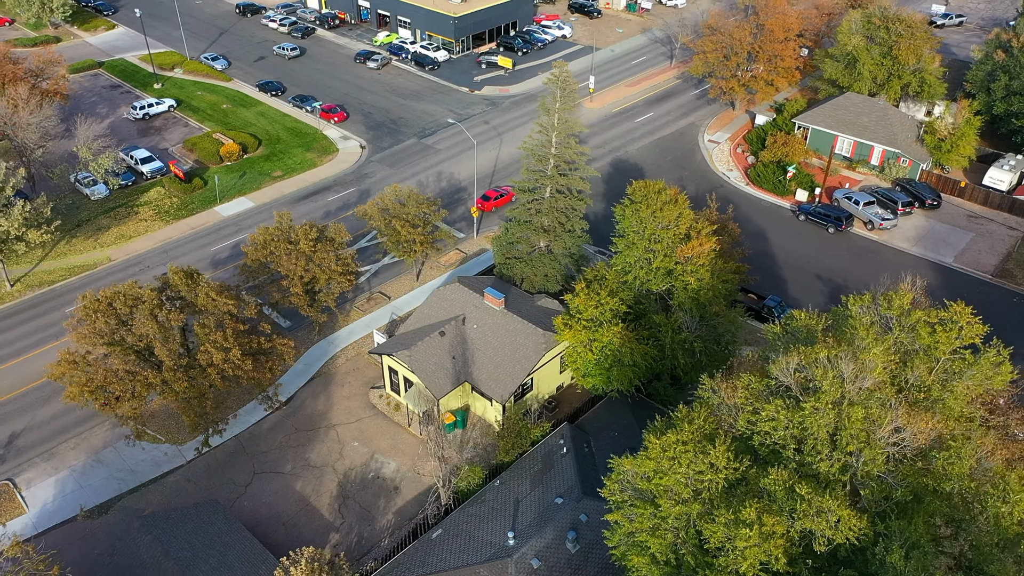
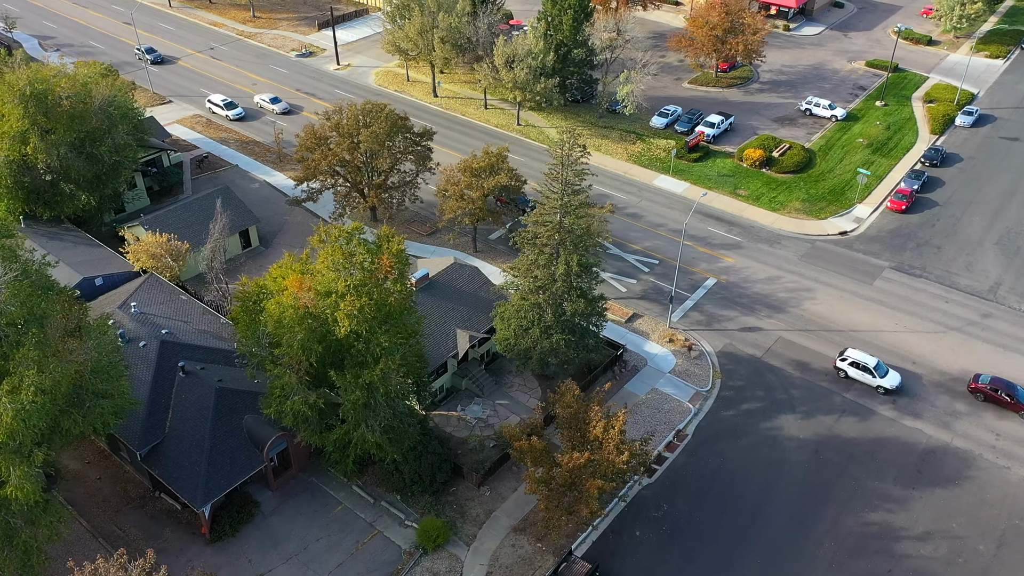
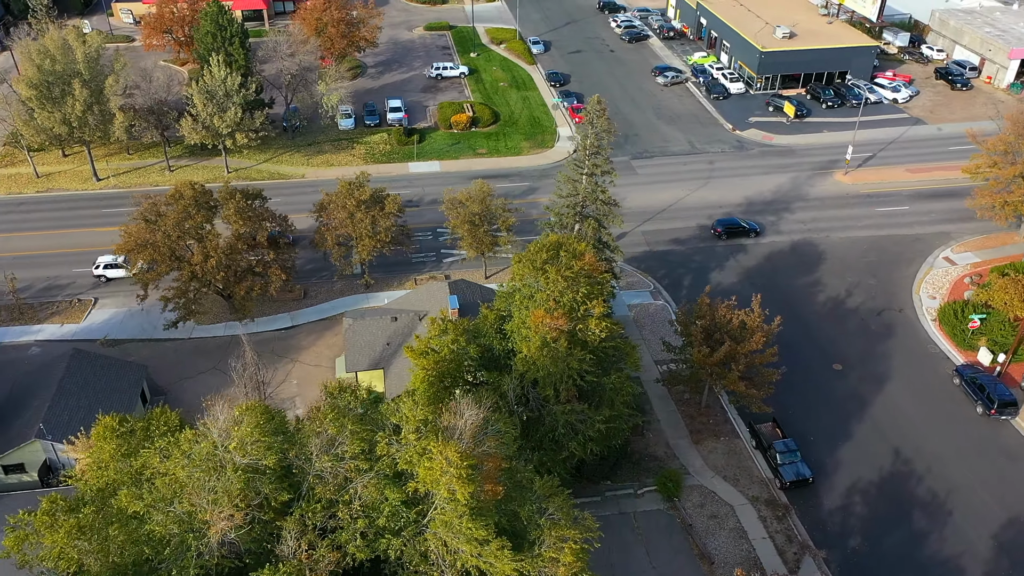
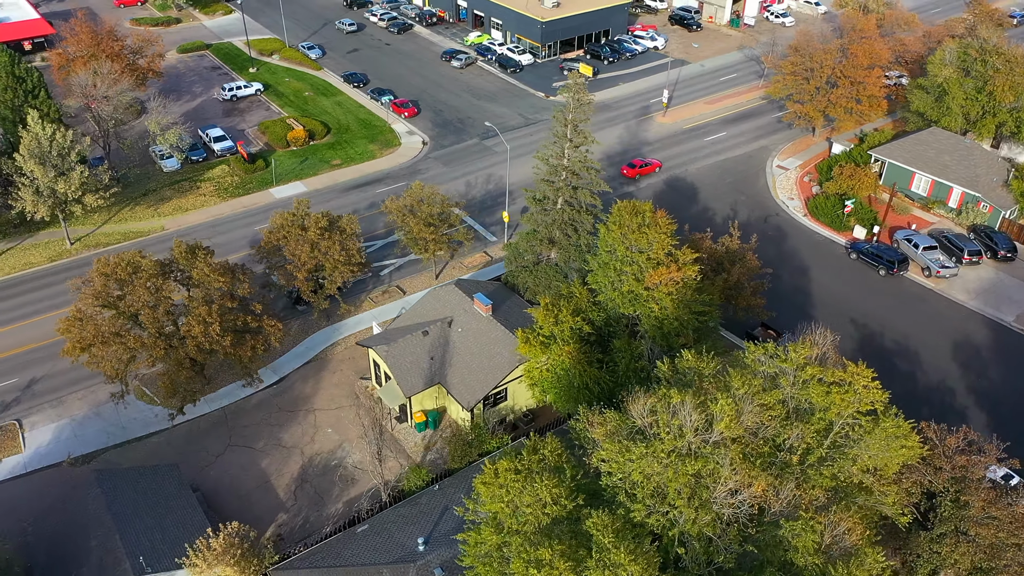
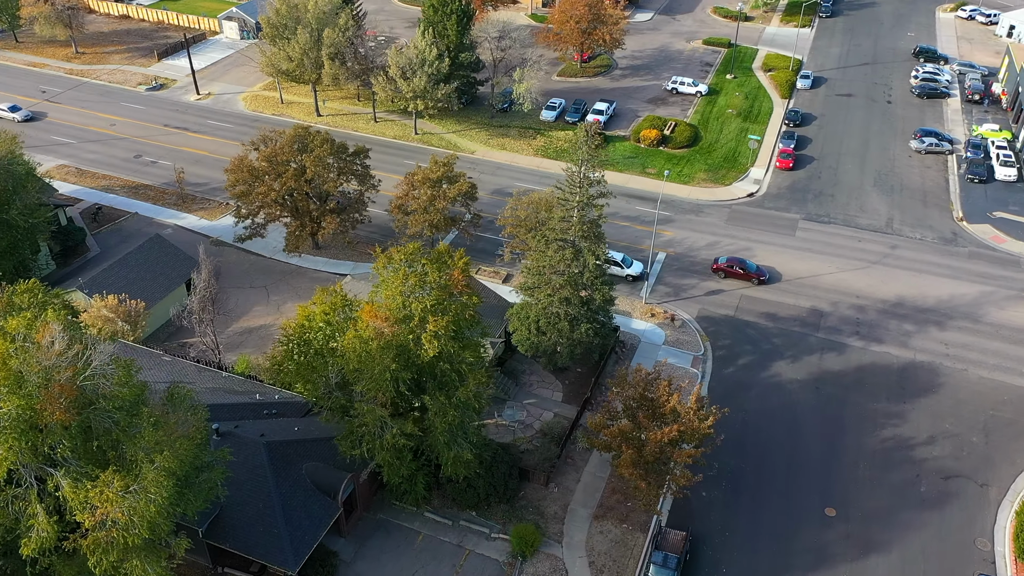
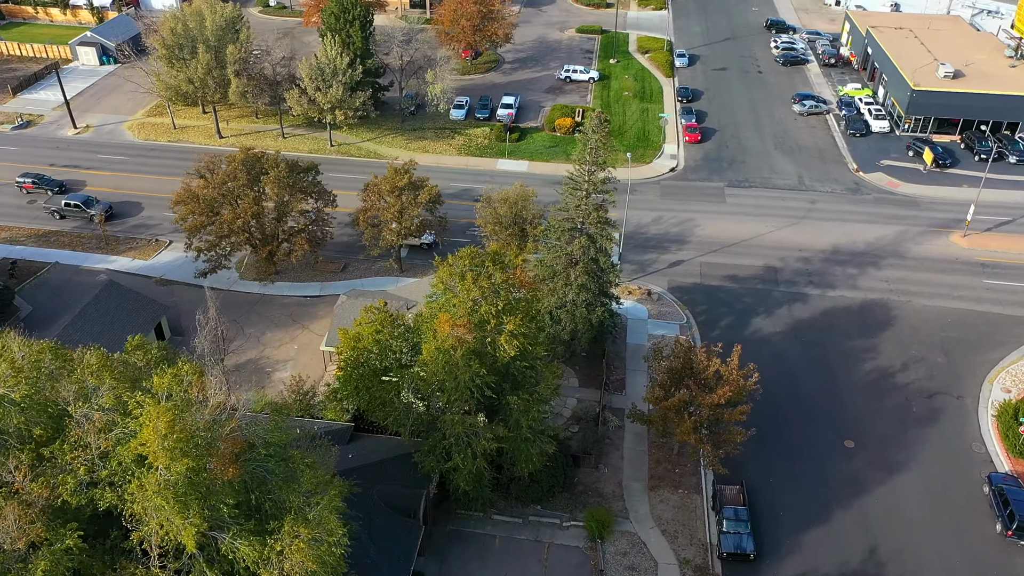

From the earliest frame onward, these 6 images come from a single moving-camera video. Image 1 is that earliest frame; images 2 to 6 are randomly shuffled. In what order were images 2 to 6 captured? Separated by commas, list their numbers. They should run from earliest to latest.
4, 3, 6, 5, 2
